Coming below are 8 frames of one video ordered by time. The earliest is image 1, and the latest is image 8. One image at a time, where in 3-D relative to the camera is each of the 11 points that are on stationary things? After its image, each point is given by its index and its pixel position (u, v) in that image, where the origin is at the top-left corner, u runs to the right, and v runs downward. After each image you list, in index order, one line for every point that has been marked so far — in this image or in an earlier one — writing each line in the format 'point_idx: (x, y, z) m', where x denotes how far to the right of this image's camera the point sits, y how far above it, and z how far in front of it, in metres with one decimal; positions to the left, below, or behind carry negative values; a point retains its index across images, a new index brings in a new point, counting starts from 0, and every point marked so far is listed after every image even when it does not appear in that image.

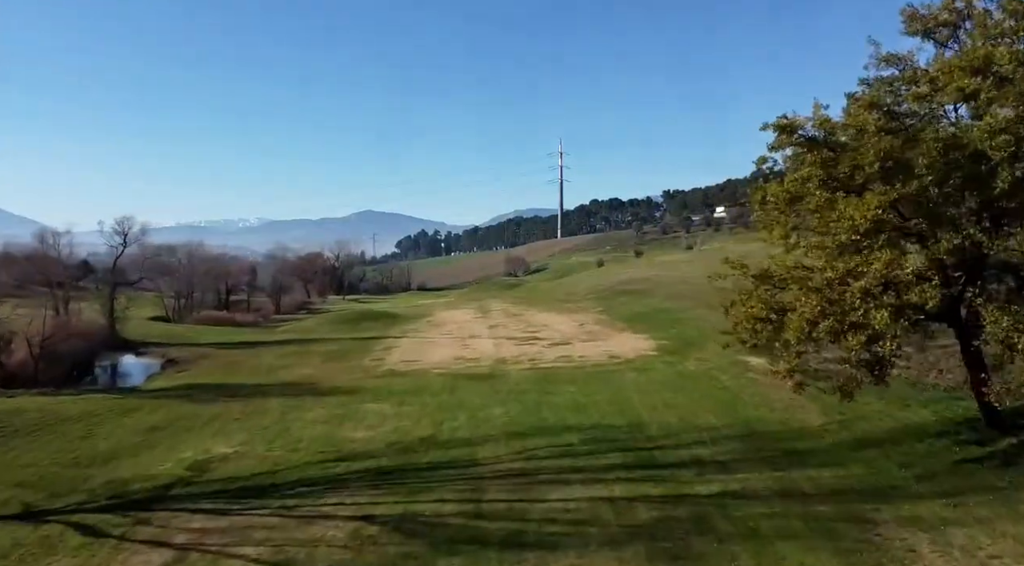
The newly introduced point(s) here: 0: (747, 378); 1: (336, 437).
0: (+6.3, -2.6, +19.5) m
1: (-3.7, -3.3, +15.3) m
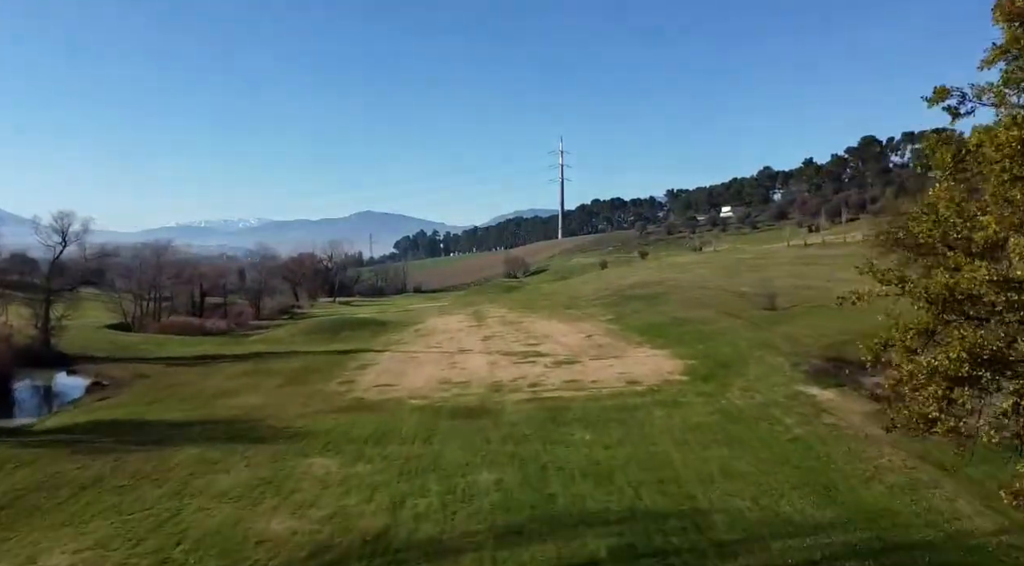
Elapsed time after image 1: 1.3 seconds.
0: (+6.2, -2.9, +14.5) m
1: (-3.8, -3.5, +10.3) m
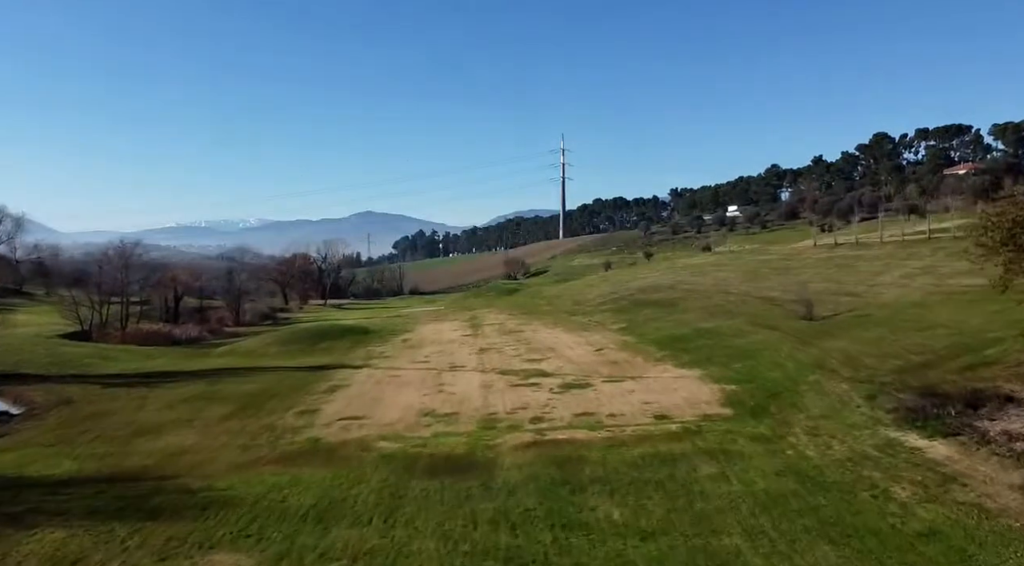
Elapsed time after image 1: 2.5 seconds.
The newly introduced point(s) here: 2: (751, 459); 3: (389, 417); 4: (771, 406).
0: (+6.2, -3.1, +10.0) m
1: (-3.9, -3.7, +5.8) m
2: (+4.4, -3.3, +13.3) m
3: (-3.2, -3.5, +19.0) m
4: (+6.3, -3.0, +17.4) m
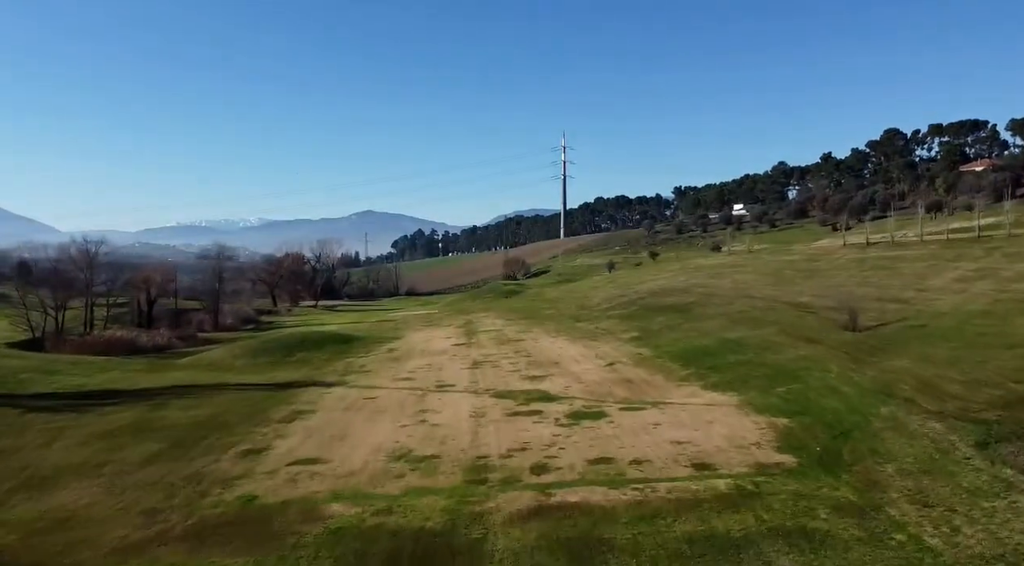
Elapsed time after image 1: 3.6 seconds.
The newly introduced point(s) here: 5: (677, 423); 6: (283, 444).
0: (+6.1, -3.3, +5.9) m
1: (-4.0, -3.9, +1.8) m
2: (+4.3, -3.4, +9.3) m
3: (-3.3, -3.7, +14.9) m
4: (+6.2, -3.1, +13.4) m
5: (+3.9, -3.2, +16.8) m
6: (-5.3, -3.7, +16.6) m
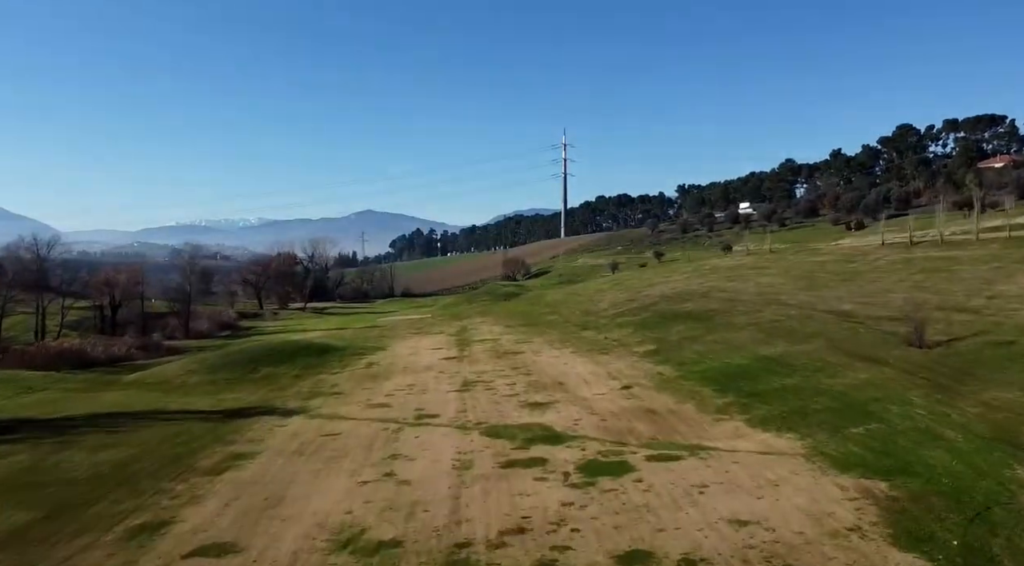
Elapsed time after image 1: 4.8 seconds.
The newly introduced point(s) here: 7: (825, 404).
0: (+6.0, -3.5, +1.5) m
1: (-4.1, -4.1, -2.7) m
2: (+4.2, -3.6, +4.9) m
3: (-3.4, -3.9, +10.5) m
4: (+6.1, -3.3, +9.0) m
5: (+3.8, -3.5, +12.4) m
6: (-5.4, -3.9, +12.2) m
7: (+7.4, -2.9, +17.1) m
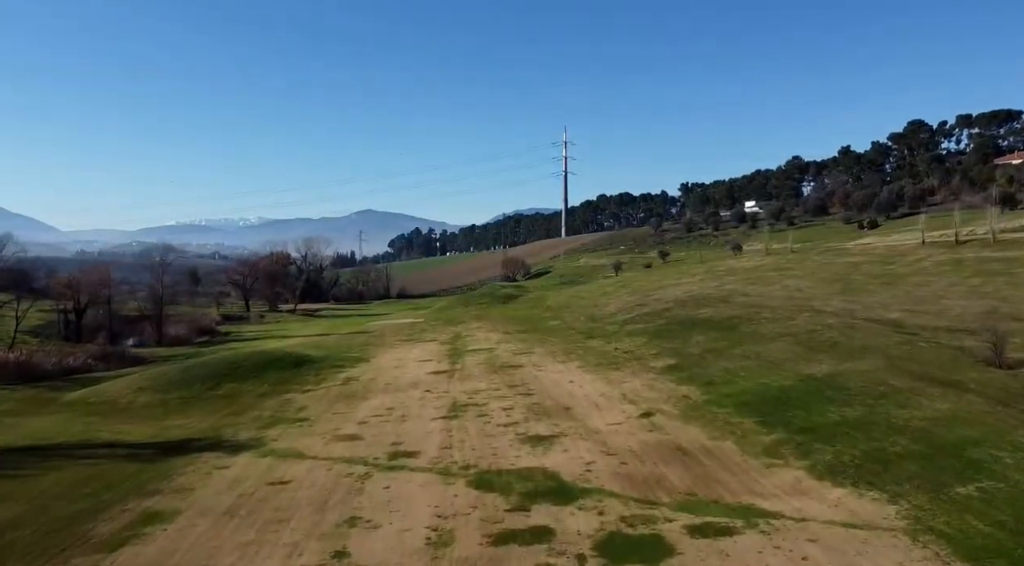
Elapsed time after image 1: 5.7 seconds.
0: (+5.9, -3.6, -2.2) m
1: (-4.1, -4.3, -6.4) m
2: (+4.2, -3.8, +1.2) m
3: (-3.5, -4.1, +6.8) m
4: (+6.0, -3.5, +5.3) m
5: (+3.7, -3.6, +8.6) m
6: (-5.5, -4.1, +8.4) m
7: (+7.4, -3.0, +13.4) m
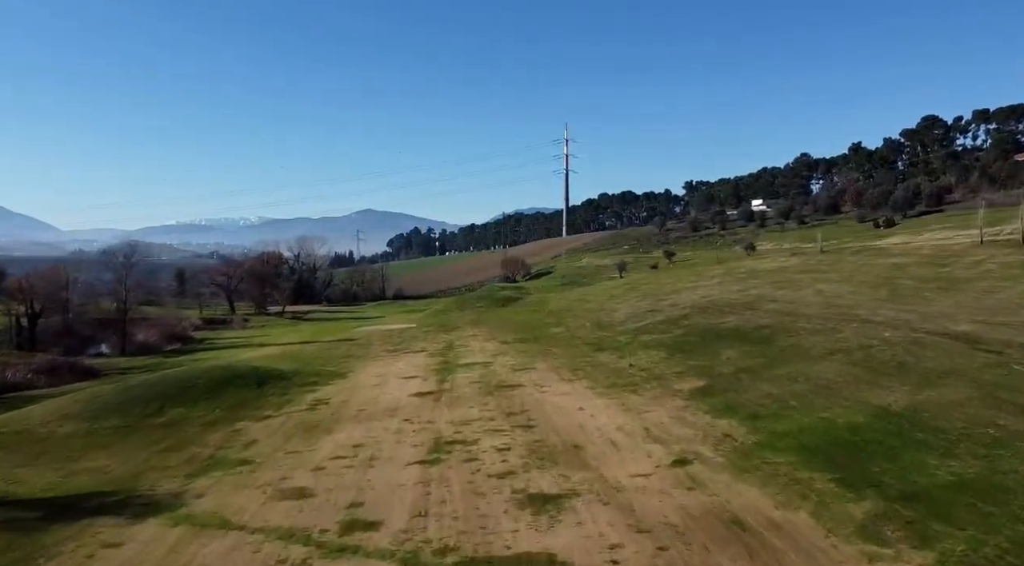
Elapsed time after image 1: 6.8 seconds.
0: (+5.8, -3.8, -6.3) m
1: (-4.2, -4.5, -10.5) m
2: (+4.1, -4.0, -2.9) m
3: (-3.6, -4.2, +2.7) m
4: (+5.9, -3.7, +1.2) m
5: (+3.6, -3.8, +4.6) m
6: (-5.5, -4.3, +4.4) m
7: (+7.3, -3.2, +9.3) m
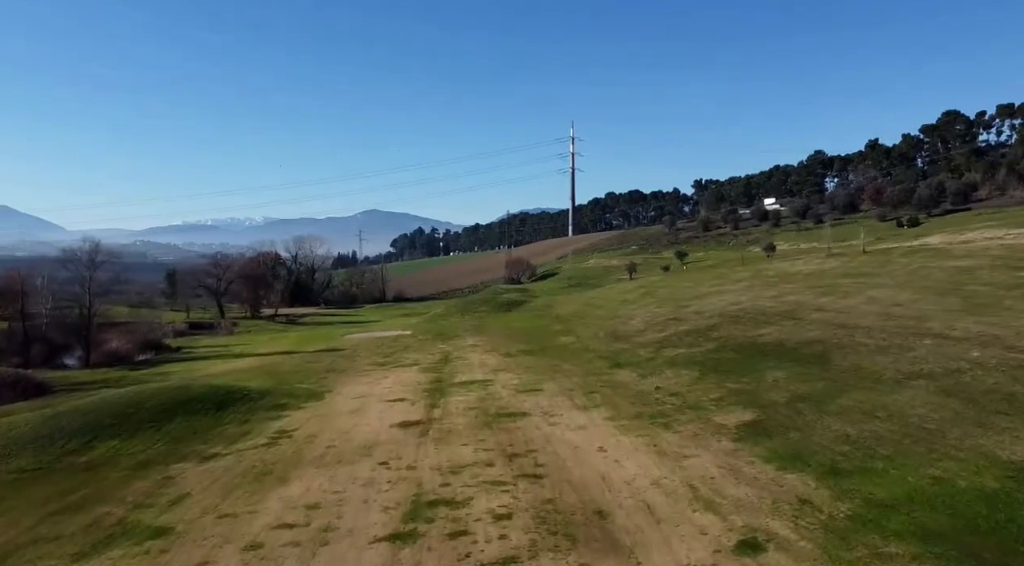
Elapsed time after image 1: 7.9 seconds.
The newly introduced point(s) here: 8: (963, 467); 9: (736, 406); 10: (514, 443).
0: (+5.7, -4.0, -10.4) m
1: (-4.4, -4.7, -14.5) m
2: (+4.0, -4.2, -7.0) m
3: (-3.6, -4.4, -1.3) m
4: (+5.9, -3.9, -2.9) m
5: (+3.6, -4.0, +0.5) m
6: (-5.6, -4.5, +0.4) m
7: (+7.3, -3.4, +5.2) m
8: (+7.4, -3.0, +11.8) m
9: (+5.5, -3.0, +17.8) m
10: (+0.1, -3.7, +16.7) m
